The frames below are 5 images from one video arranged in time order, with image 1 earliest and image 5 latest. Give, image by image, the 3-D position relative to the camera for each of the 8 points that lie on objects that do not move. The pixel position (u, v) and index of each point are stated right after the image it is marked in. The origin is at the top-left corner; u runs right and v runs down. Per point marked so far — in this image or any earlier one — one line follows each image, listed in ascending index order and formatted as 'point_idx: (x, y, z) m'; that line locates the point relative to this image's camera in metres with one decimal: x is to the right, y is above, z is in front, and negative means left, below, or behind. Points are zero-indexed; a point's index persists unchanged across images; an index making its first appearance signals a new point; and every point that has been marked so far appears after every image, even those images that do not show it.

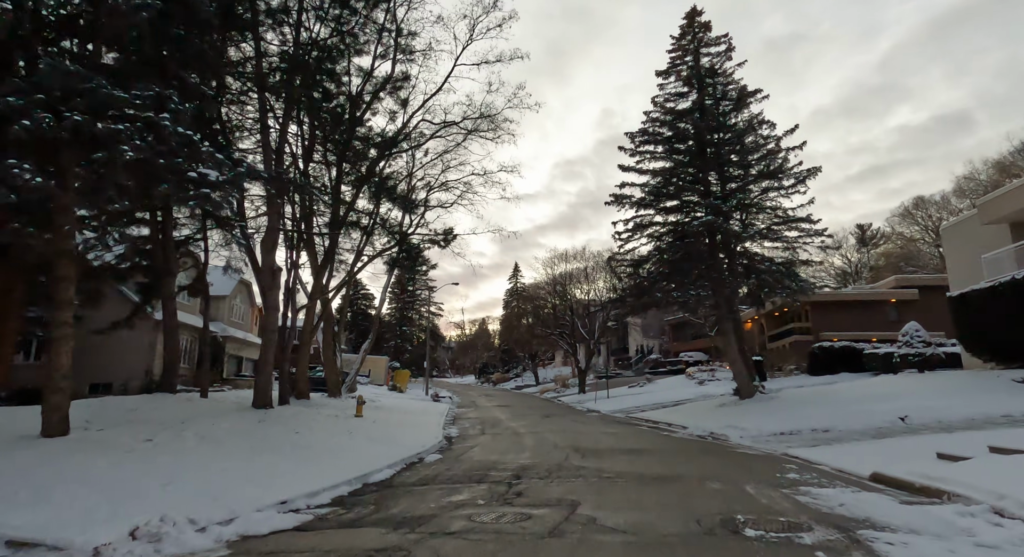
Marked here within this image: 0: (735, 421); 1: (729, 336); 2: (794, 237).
0: (+6.2, -4.0, +14.7) m
1: (+7.7, -2.0, +18.7) m
2: (+9.8, +1.5, +18.2) m
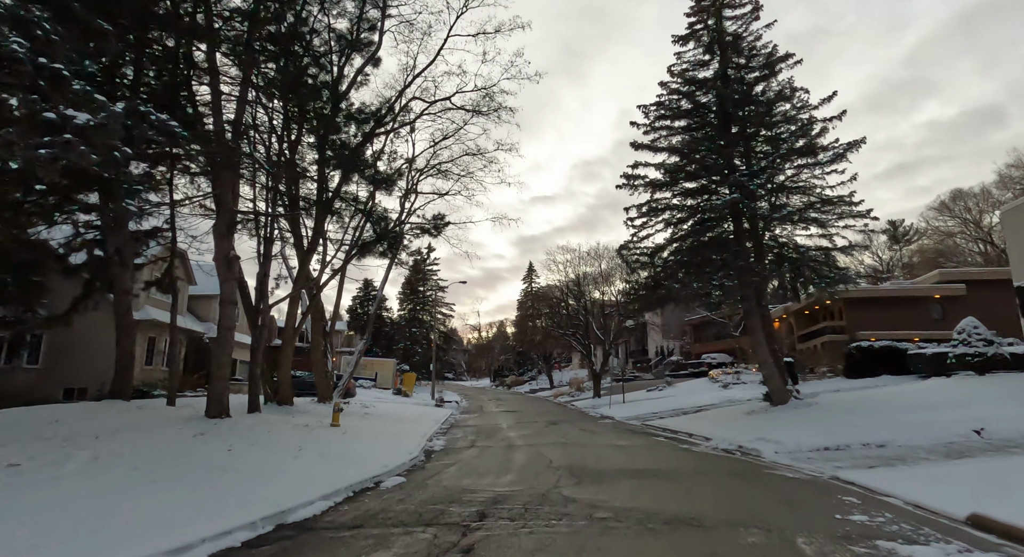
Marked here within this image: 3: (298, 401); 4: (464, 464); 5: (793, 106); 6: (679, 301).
0: (+6.1, -3.6, +12.5) m
1: (+7.7, -1.7, +16.5) m
2: (+9.7, +1.8, +15.9) m
3: (-8.1, -4.6, +20.0) m
4: (-0.9, -3.6, +10.1) m
5: (+8.9, +5.5, +16.6) m
6: (+5.5, -0.7, +17.5) m
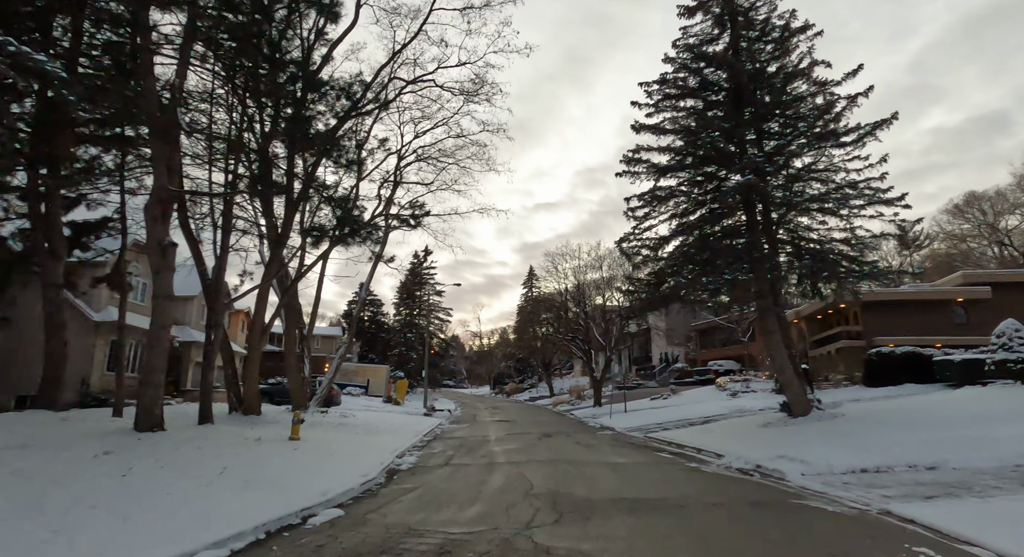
0: (+5.7, -3.5, +10.8) m
1: (+7.3, -1.6, +14.8) m
2: (+9.3, +1.9, +14.2) m
3: (-8.4, -4.5, +18.3) m
4: (-1.4, -3.3, +8.4) m
5: (+8.5, +5.6, +14.9) m
6: (+5.2, -0.6, +15.8) m
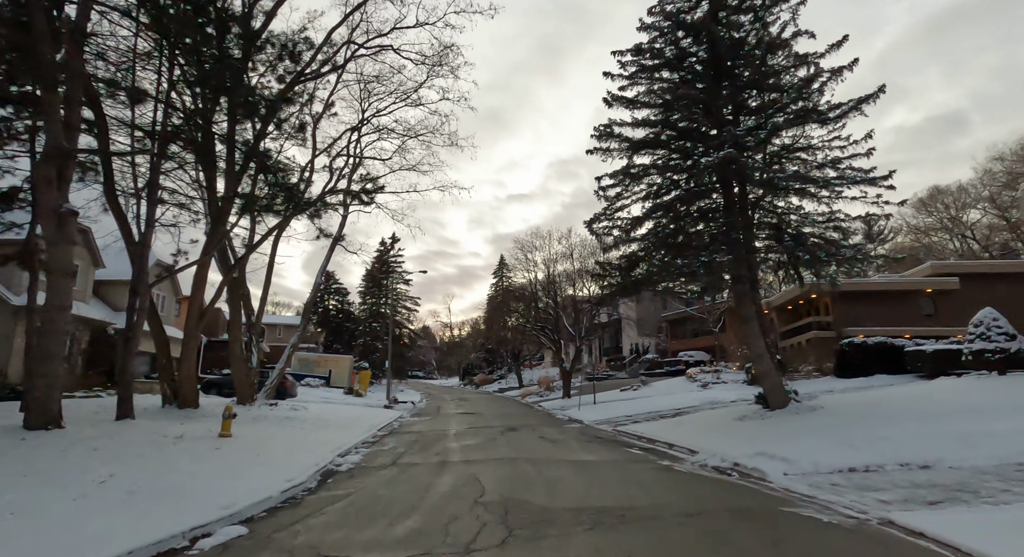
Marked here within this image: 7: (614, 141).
0: (+4.8, -3.1, +9.9) m
1: (+6.3, -1.2, +14.0) m
2: (+8.4, +2.3, +13.4) m
3: (-9.7, -3.9, +16.8) m
4: (-2.1, -3.0, +7.2) m
5: (+7.5, +6.0, +14.1) m
6: (+4.1, -0.2, +14.9) m
7: (+2.8, +3.7, +14.5) m
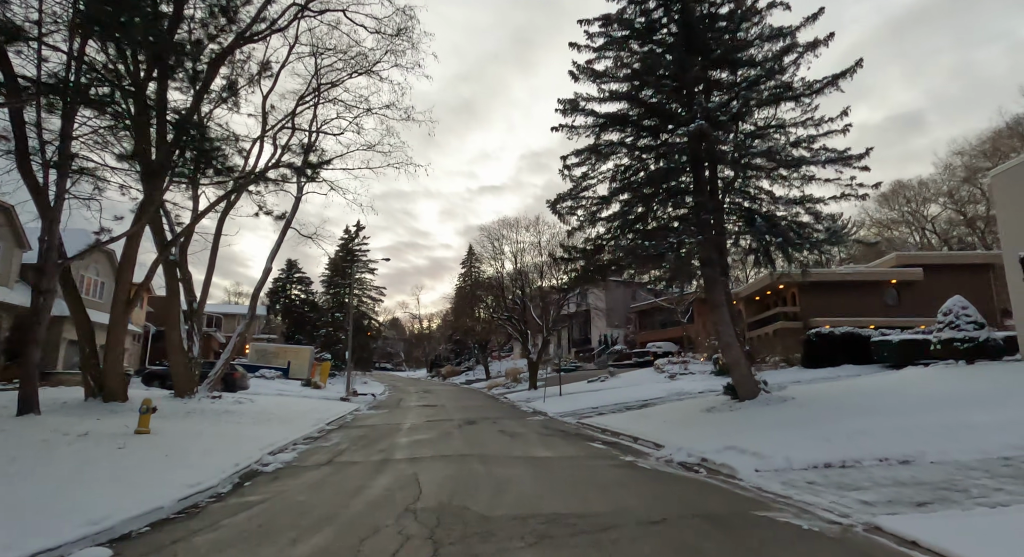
0: (+4.0, -2.8, +9.3) m
1: (+5.2, -0.8, +13.4) m
2: (+7.4, +2.6, +12.9) m
3: (-10.8, -3.4, +15.4) m
4: (-2.8, -2.6, +6.2) m
5: (+6.5, +6.3, +13.4) m
6: (+3.0, +0.2, +14.1) m
7: (+1.8, +4.1, +13.6) m
